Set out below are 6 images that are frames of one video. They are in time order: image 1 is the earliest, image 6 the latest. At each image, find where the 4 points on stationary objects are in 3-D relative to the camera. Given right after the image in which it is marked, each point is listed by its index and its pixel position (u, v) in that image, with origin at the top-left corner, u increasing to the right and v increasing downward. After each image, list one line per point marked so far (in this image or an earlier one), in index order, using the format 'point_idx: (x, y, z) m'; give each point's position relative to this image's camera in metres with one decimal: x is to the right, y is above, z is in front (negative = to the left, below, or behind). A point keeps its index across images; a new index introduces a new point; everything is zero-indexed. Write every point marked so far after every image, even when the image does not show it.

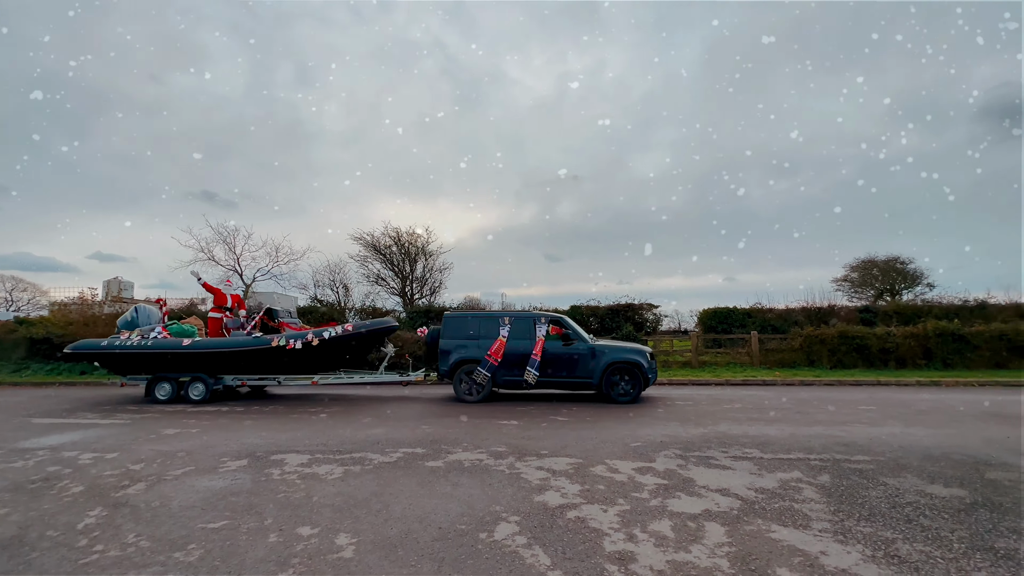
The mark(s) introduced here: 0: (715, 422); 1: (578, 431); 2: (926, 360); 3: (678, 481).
0: (+3.5, -2.3, +7.7) m
1: (+1.1, -2.3, +7.3) m
2: (+12.6, -2.2, +13.5) m
3: (+1.8, -2.1, +5.0) m
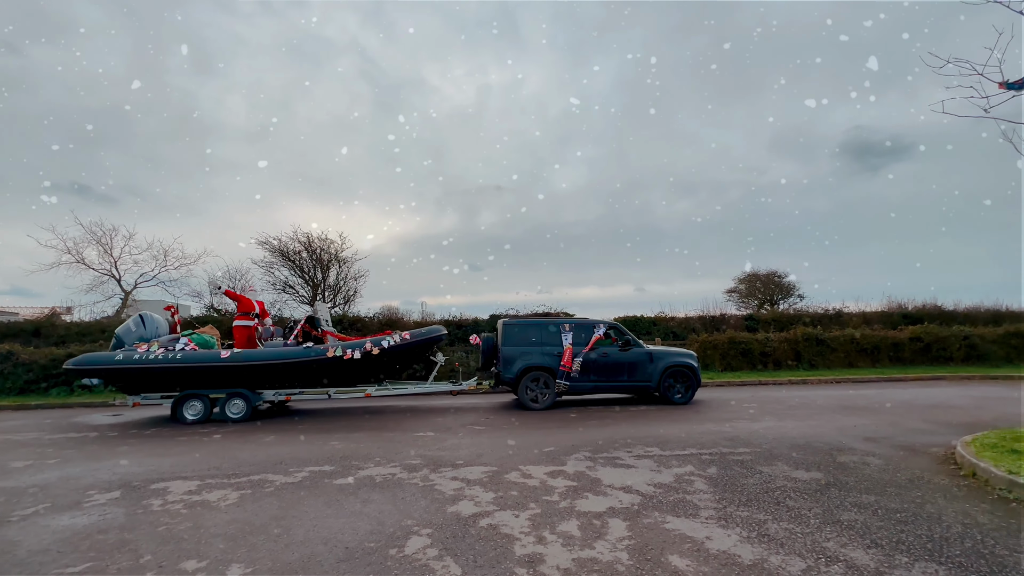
0: (+2.0, -2.5, +8.2) m
1: (-0.3, -2.5, +7.4) m
2: (+9.9, -2.6, +15.5) m
3: (+0.9, -2.3, +5.2) m
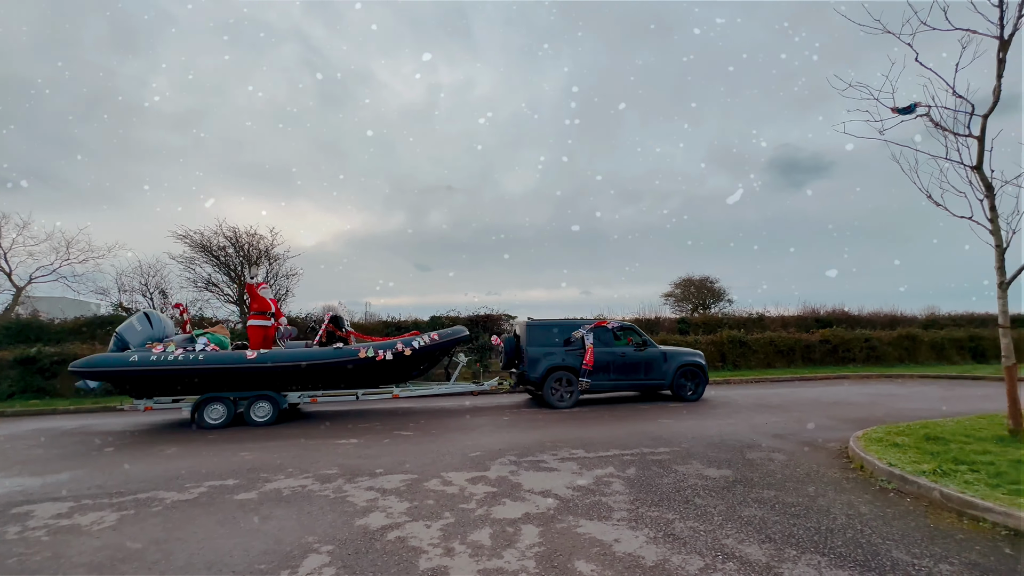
0: (+0.7, -2.6, +8.2) m
1: (-1.5, -2.5, +7.1) m
2: (+7.7, -2.7, +16.4) m
3: (-0.1, -2.3, +5.1) m
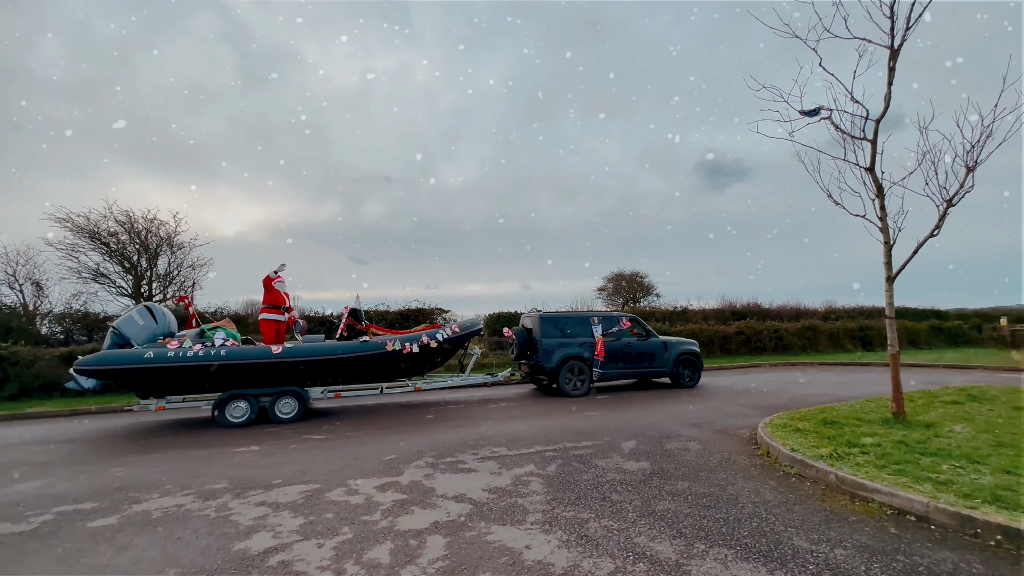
0: (-0.7, -2.4, +7.9) m
1: (-2.7, -2.4, +6.6) m
2: (+5.2, -2.5, +17.0) m
3: (-1.0, -2.2, +4.8) m
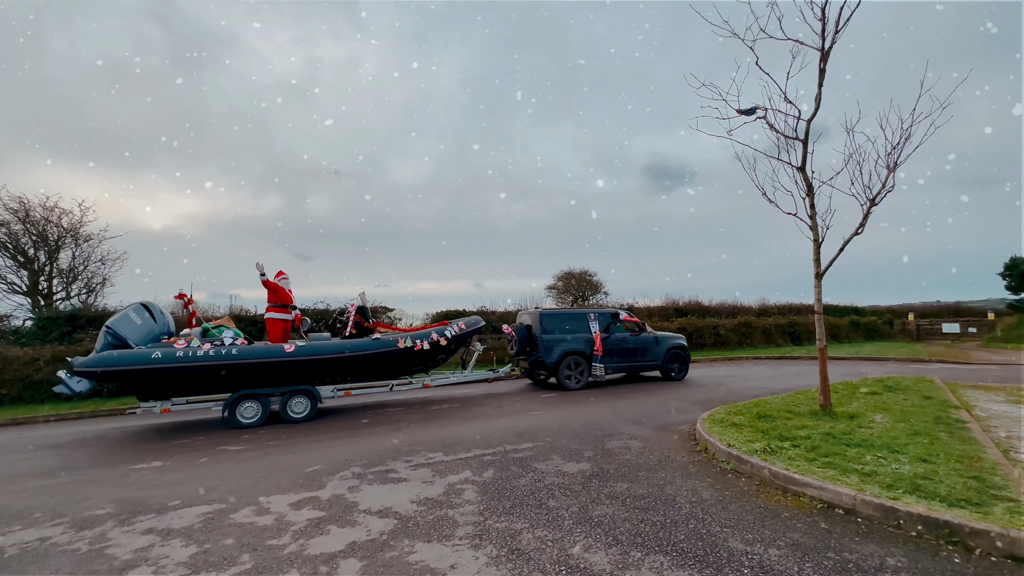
0: (-1.7, -2.4, +7.5) m
1: (-3.5, -2.3, +5.9) m
2: (+3.2, -2.4, +17.1) m
3: (-1.7, -2.1, +4.3) m
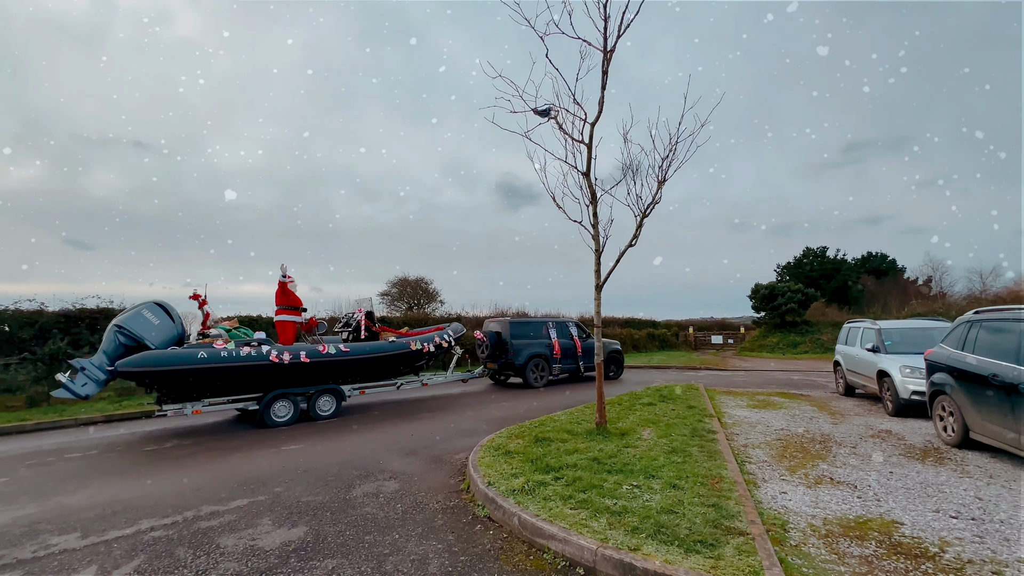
0: (-5.0, -2.3, +5.1) m
1: (-6.2, -2.1, +3.0) m
2: (-3.7, -2.7, +15.8) m
3: (-3.9, -2.0, +2.1) m
